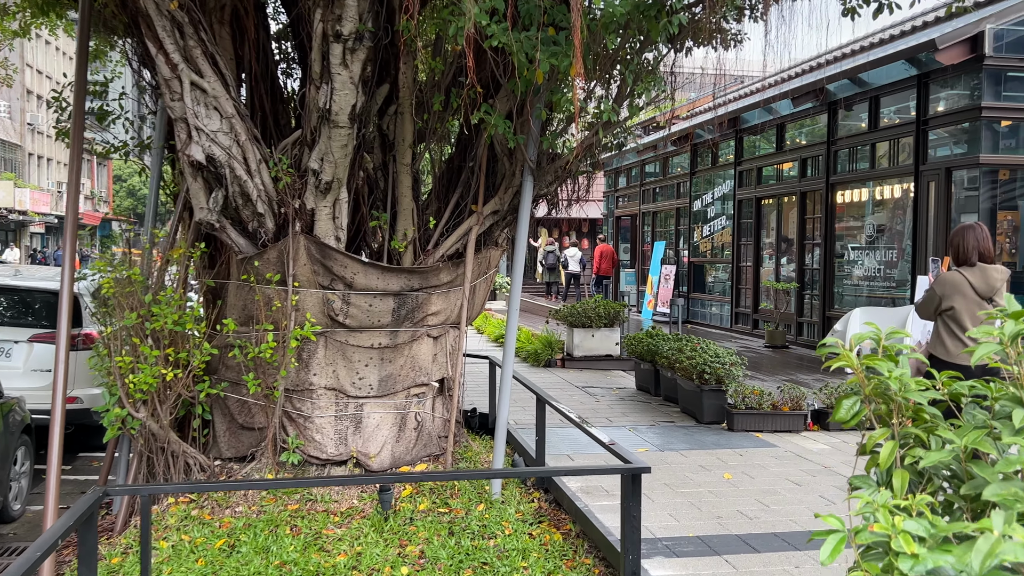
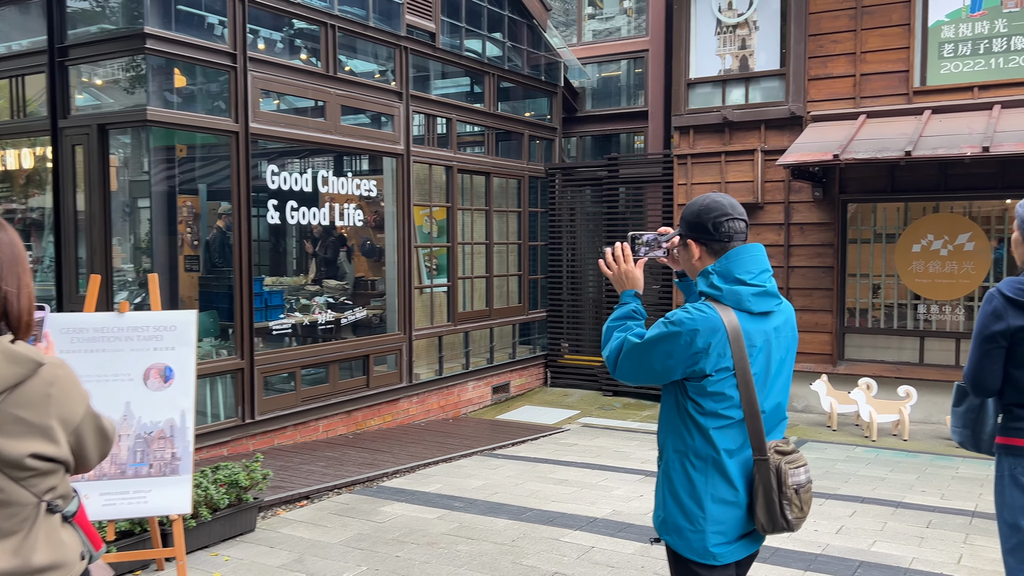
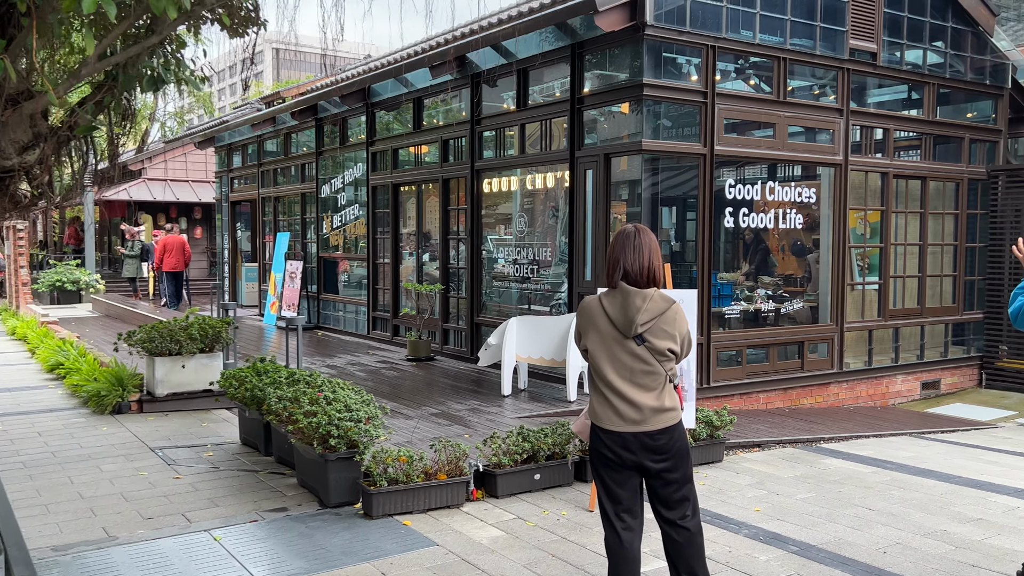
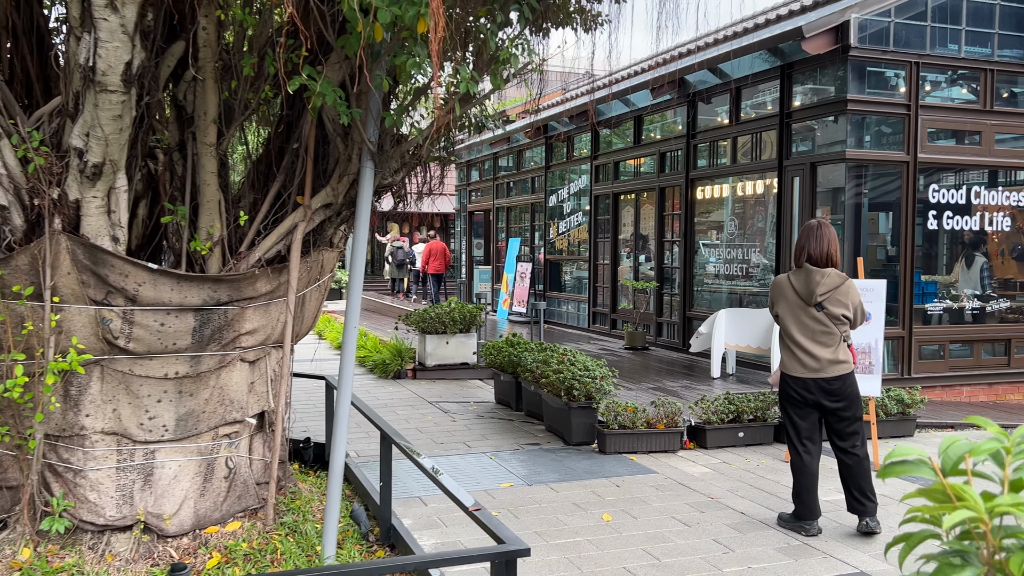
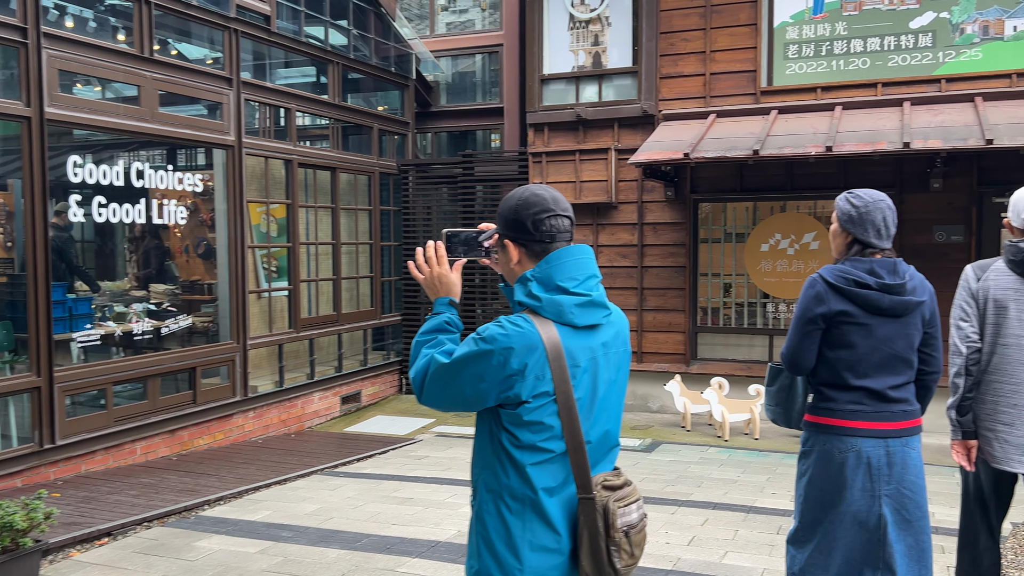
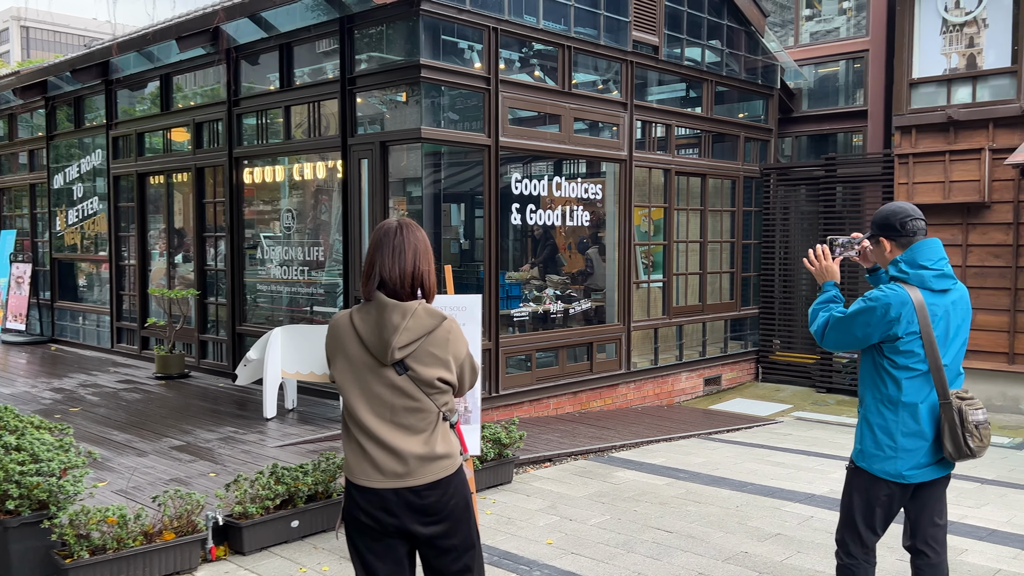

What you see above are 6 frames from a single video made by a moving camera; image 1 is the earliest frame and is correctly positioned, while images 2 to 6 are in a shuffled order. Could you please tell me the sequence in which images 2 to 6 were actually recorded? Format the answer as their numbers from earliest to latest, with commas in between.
4, 3, 6, 2, 5
